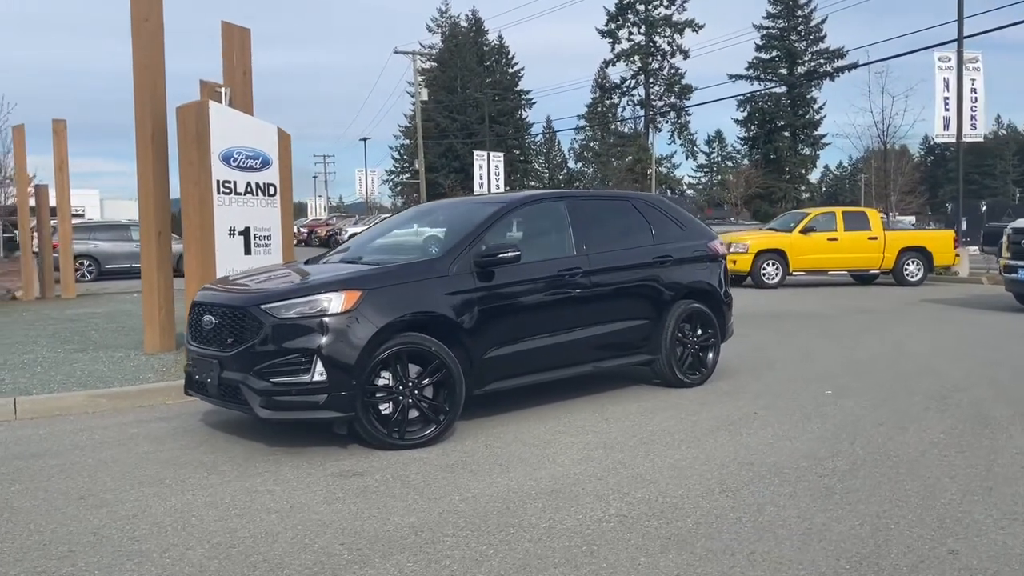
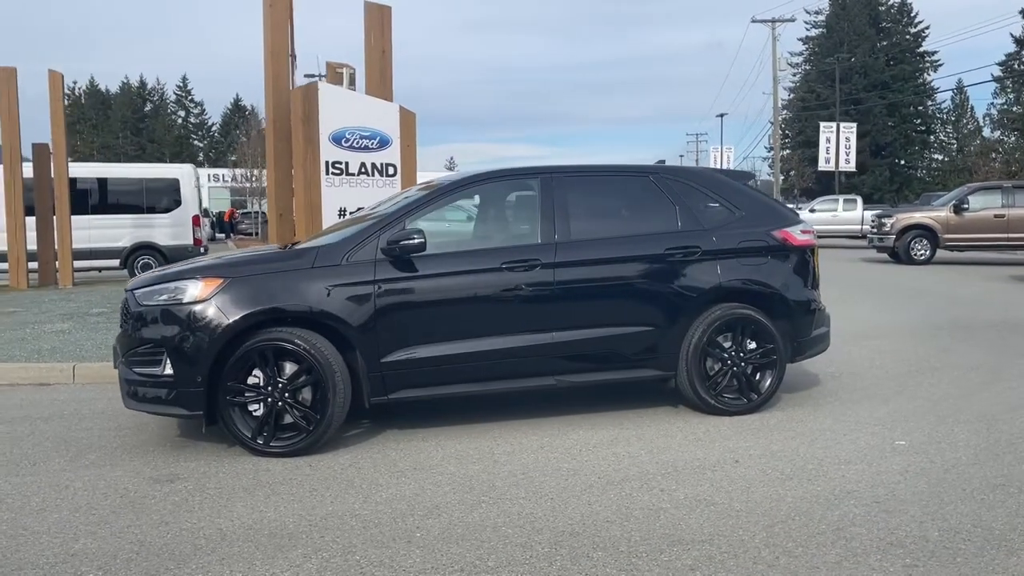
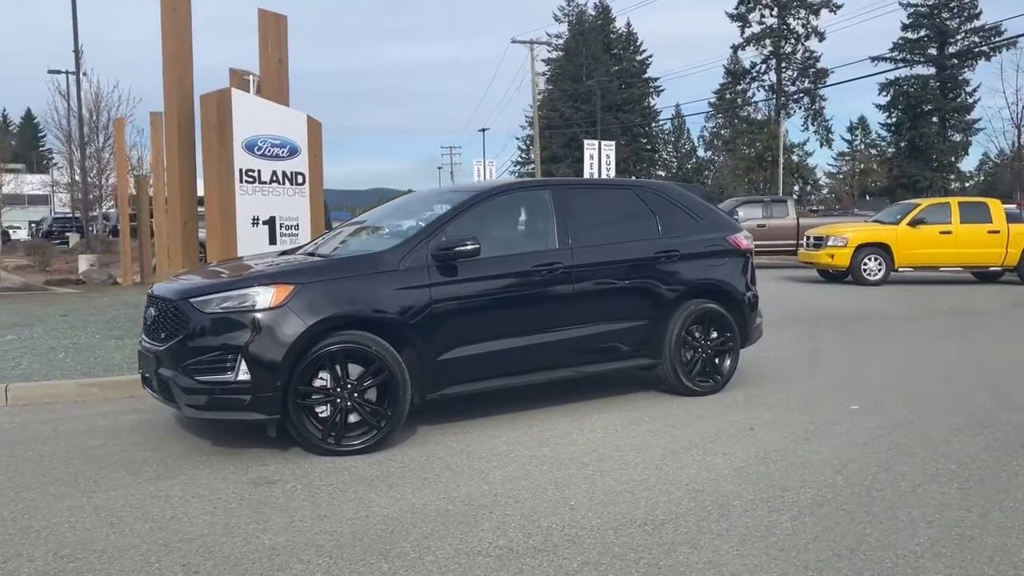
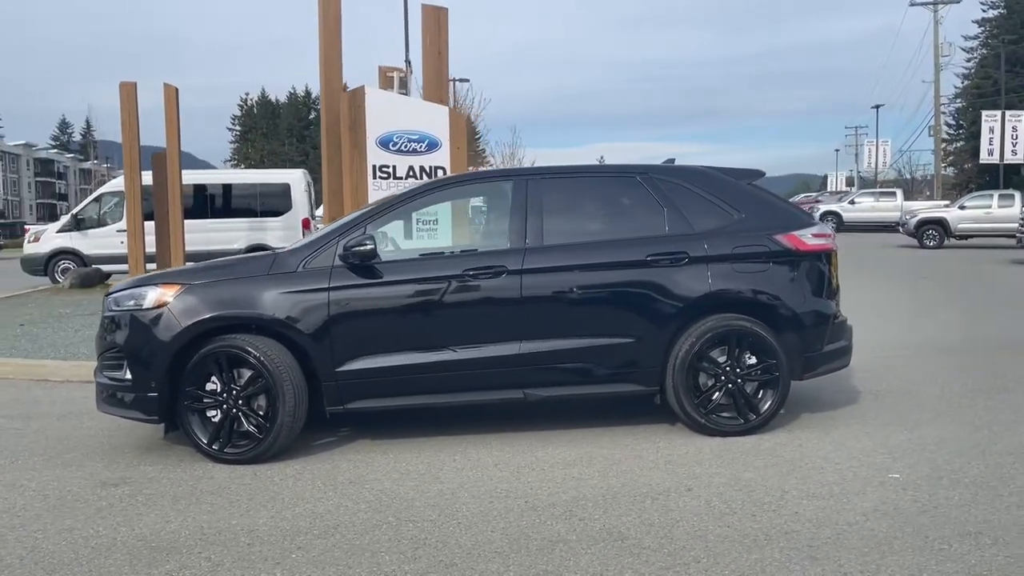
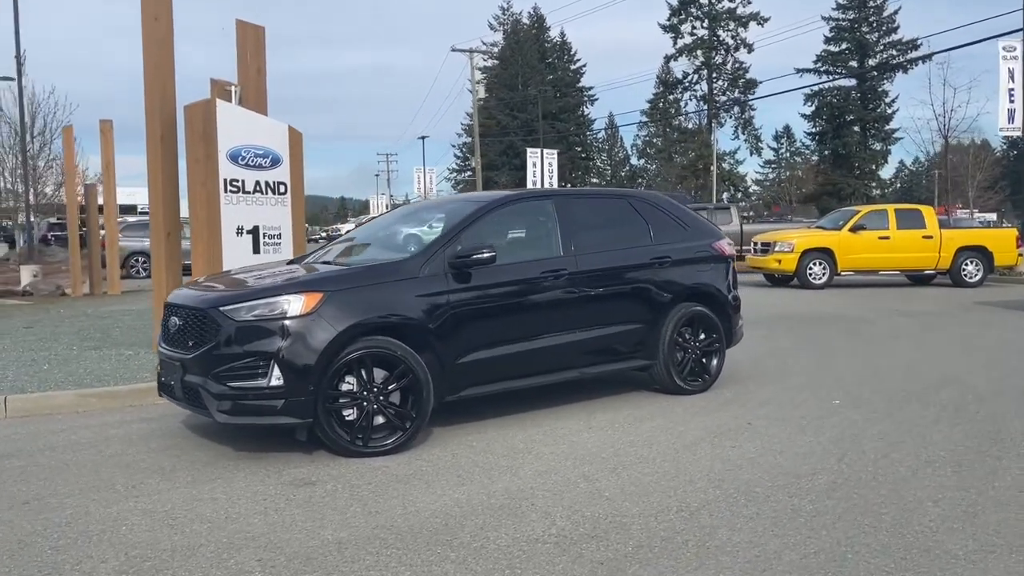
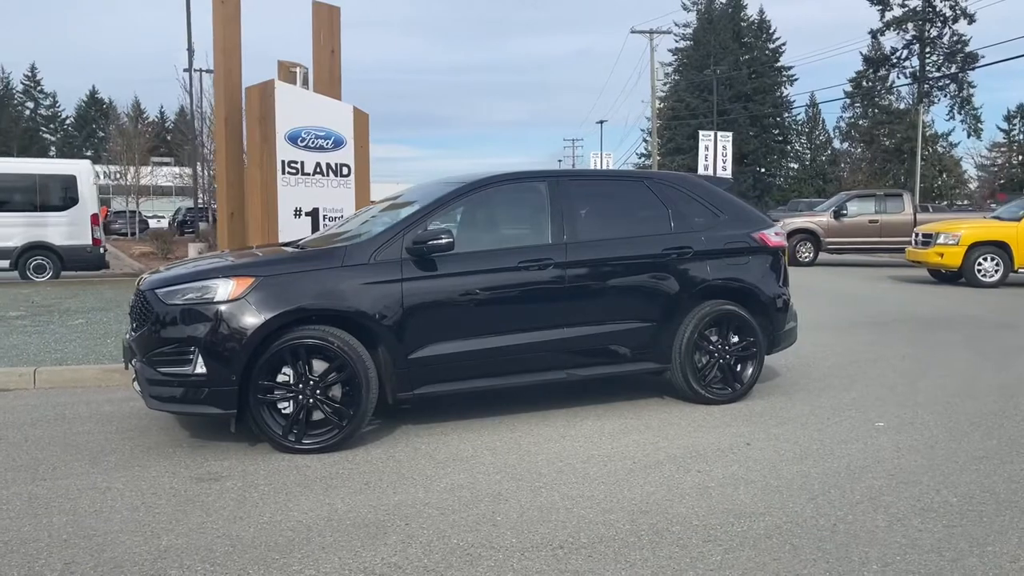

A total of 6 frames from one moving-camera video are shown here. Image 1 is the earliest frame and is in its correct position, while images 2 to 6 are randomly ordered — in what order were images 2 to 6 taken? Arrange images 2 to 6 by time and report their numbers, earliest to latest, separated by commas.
5, 3, 6, 2, 4
